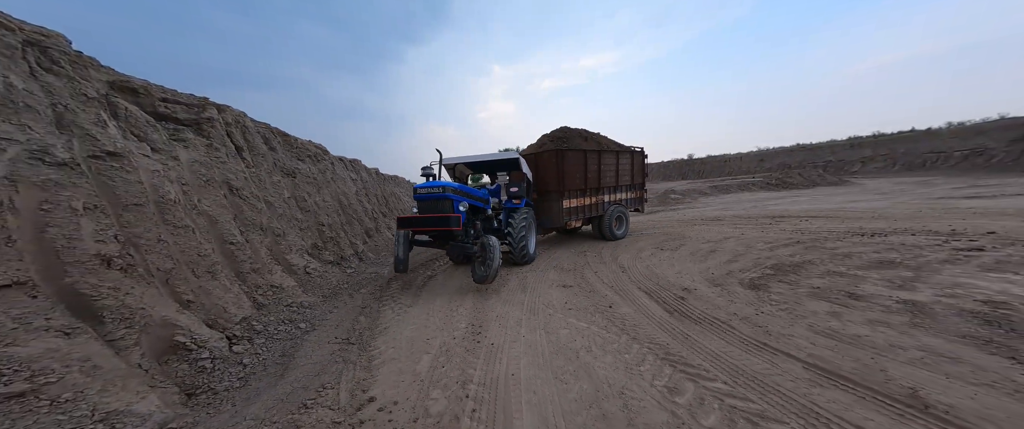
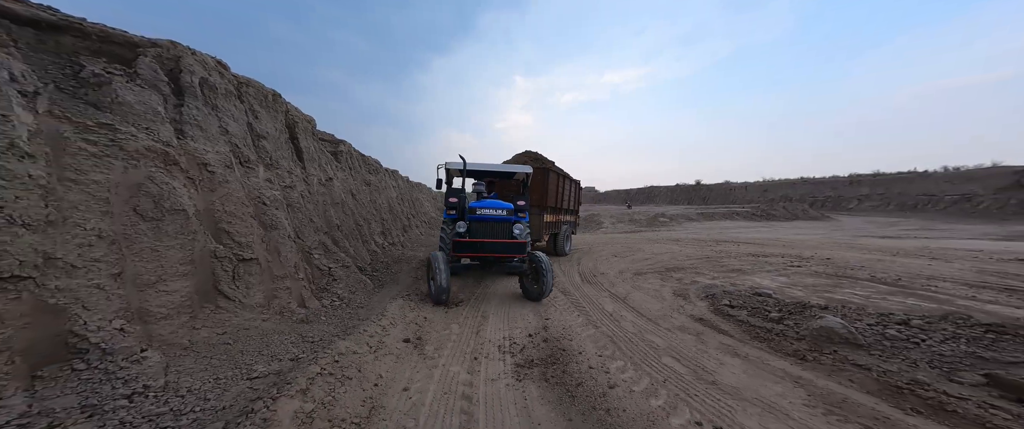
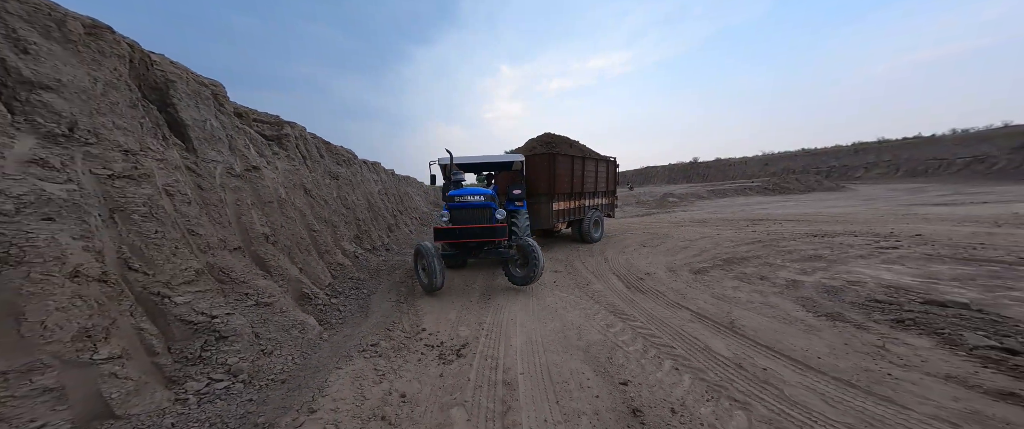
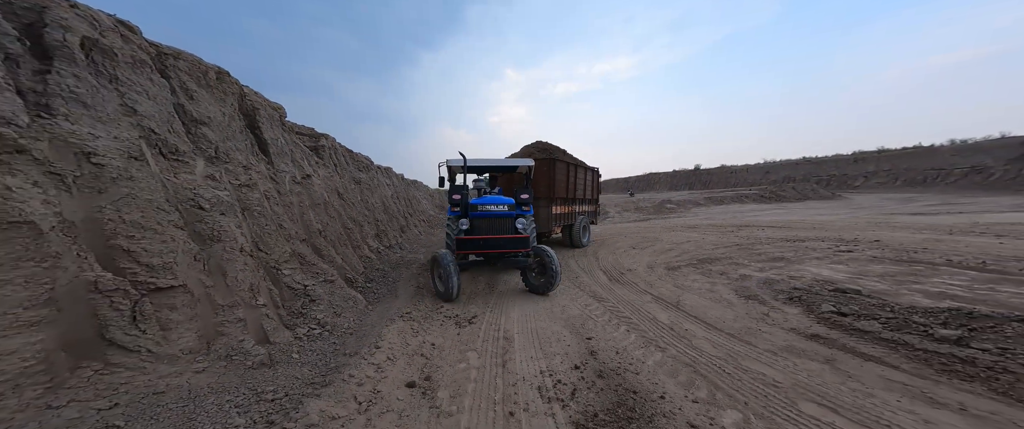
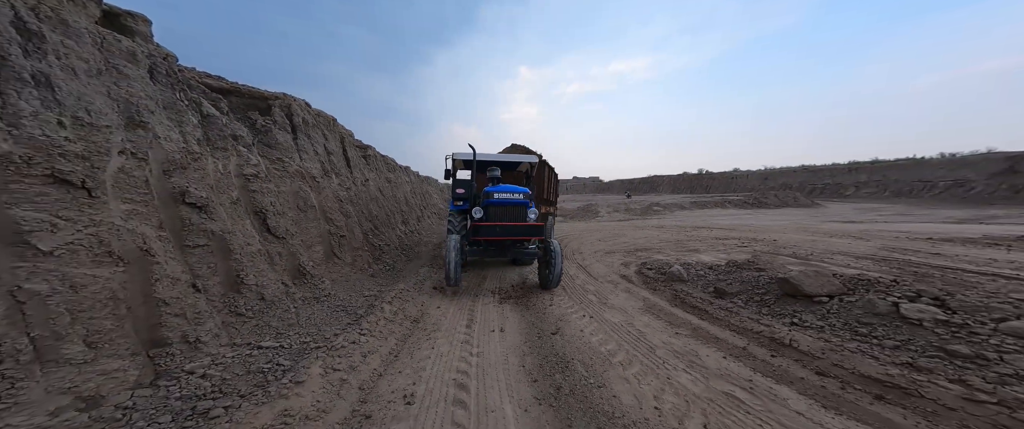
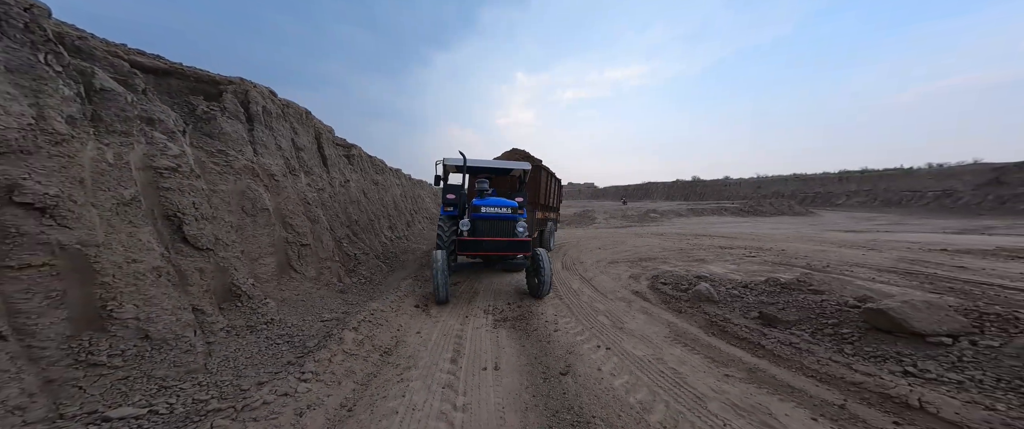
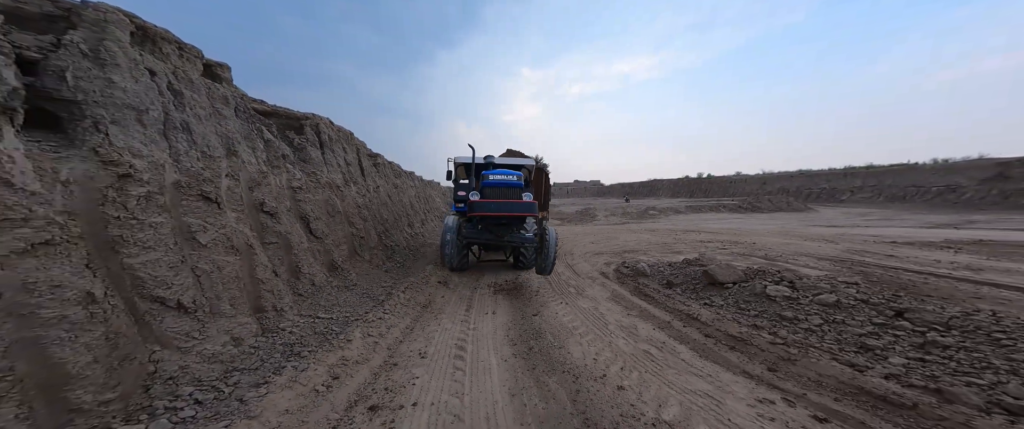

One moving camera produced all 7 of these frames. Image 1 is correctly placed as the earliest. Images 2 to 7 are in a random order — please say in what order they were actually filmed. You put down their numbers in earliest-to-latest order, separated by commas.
3, 4, 2, 6, 5, 7
